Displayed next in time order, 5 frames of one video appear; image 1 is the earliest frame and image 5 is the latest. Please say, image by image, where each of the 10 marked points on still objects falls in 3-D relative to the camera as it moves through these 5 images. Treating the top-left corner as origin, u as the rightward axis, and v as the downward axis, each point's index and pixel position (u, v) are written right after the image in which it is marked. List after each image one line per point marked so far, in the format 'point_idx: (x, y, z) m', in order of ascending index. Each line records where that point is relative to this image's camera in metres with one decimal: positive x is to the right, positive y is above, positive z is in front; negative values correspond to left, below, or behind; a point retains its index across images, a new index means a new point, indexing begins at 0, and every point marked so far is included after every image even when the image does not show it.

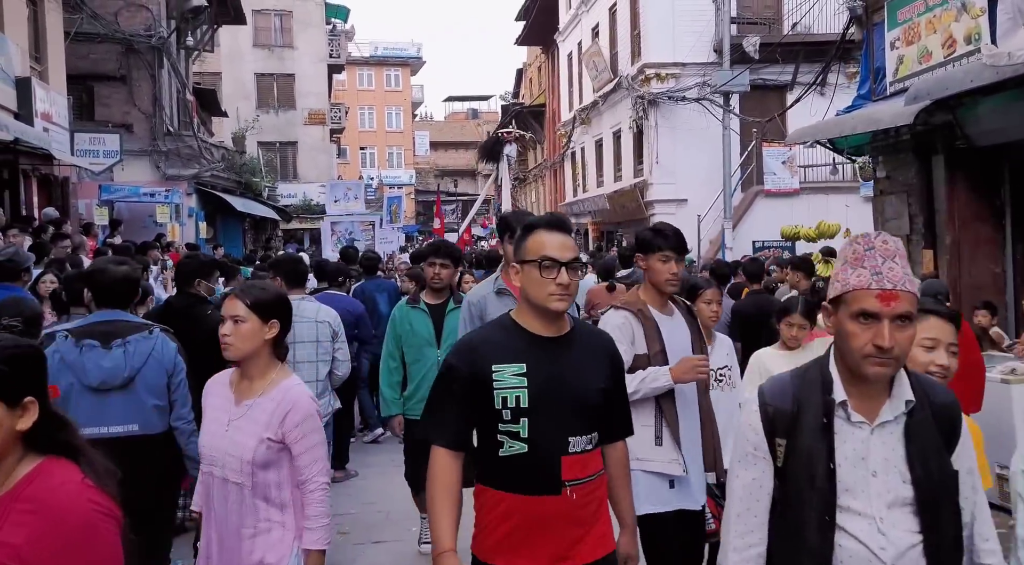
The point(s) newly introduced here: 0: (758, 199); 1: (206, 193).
0: (+4.8, +1.6, +17.3) m
1: (-6.8, +2.0, +19.8) m
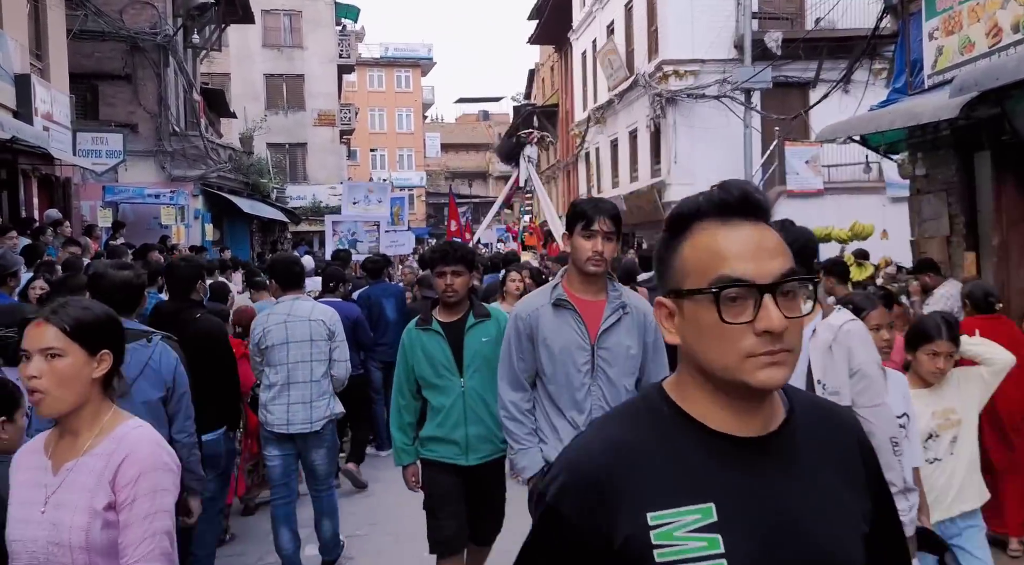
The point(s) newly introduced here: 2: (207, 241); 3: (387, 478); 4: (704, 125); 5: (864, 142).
0: (+5.0, +1.6, +16.7) m
1: (-6.5, +1.9, +19.4) m
2: (-6.6, +0.9, +19.1) m
3: (-1.1, -1.7, +7.8) m
4: (+3.8, +3.1, +17.5) m
5: (+3.8, +1.5, +9.7) m
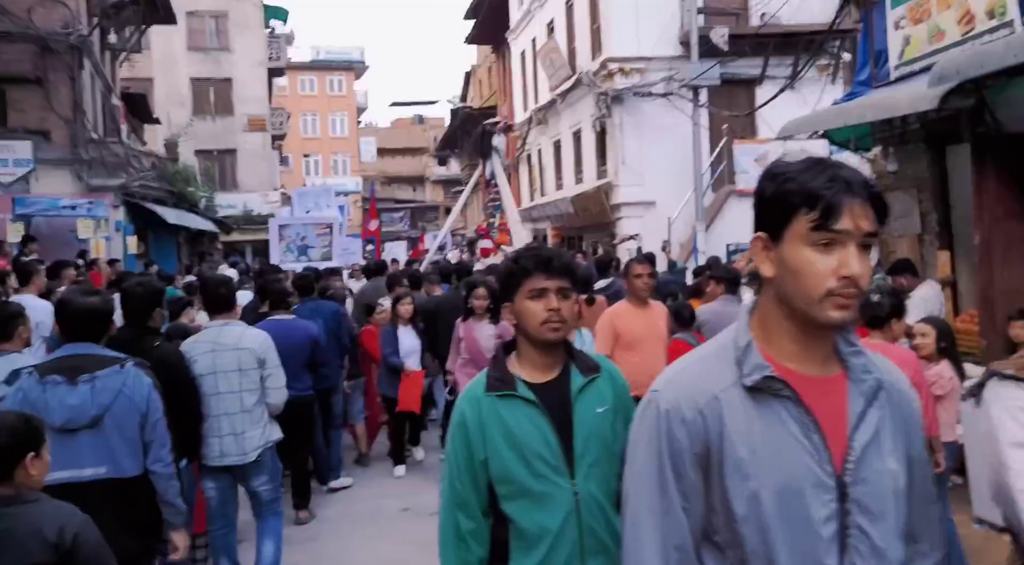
0: (+4.0, +1.5, +16.3) m
1: (-7.7, +1.6, +18.2) m
2: (-7.7, +0.6, +17.9) m
3: (-1.4, -1.8, +7.0) m
4: (+2.7, +3.0, +17.0) m
5: (+3.3, +1.5, +9.3) m
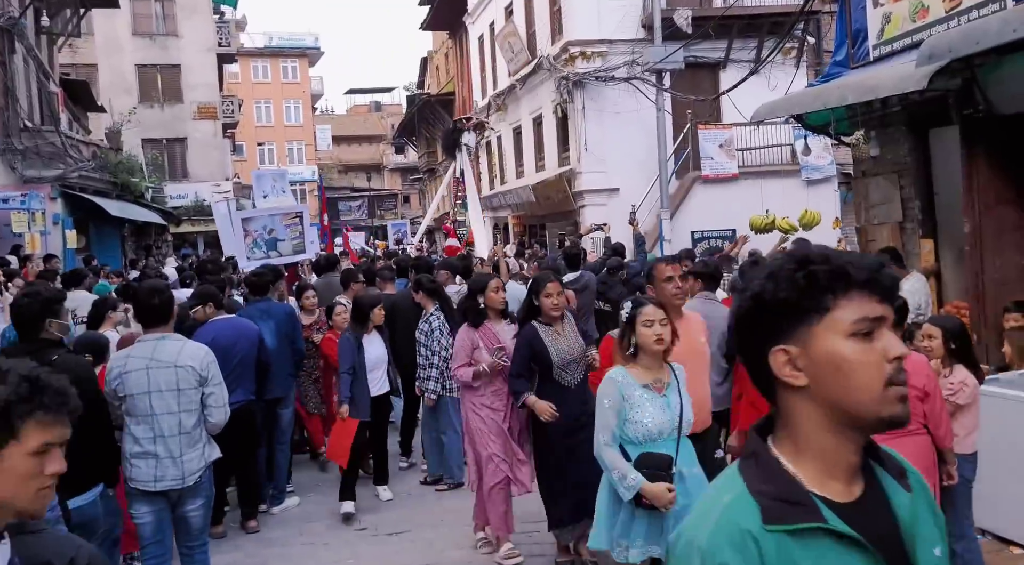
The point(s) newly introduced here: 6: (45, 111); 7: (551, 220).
0: (+3.3, +1.7, +15.9) m
1: (-8.5, +1.7, +17.3) m
2: (-8.5, +0.6, +17.0) m
3: (-1.7, -1.8, +6.4) m
4: (+1.9, +3.2, +16.5) m
5: (+2.9, +1.6, +8.8) m
6: (-10.2, +3.7, +19.5) m
7: (+0.9, +1.4, +19.4) m
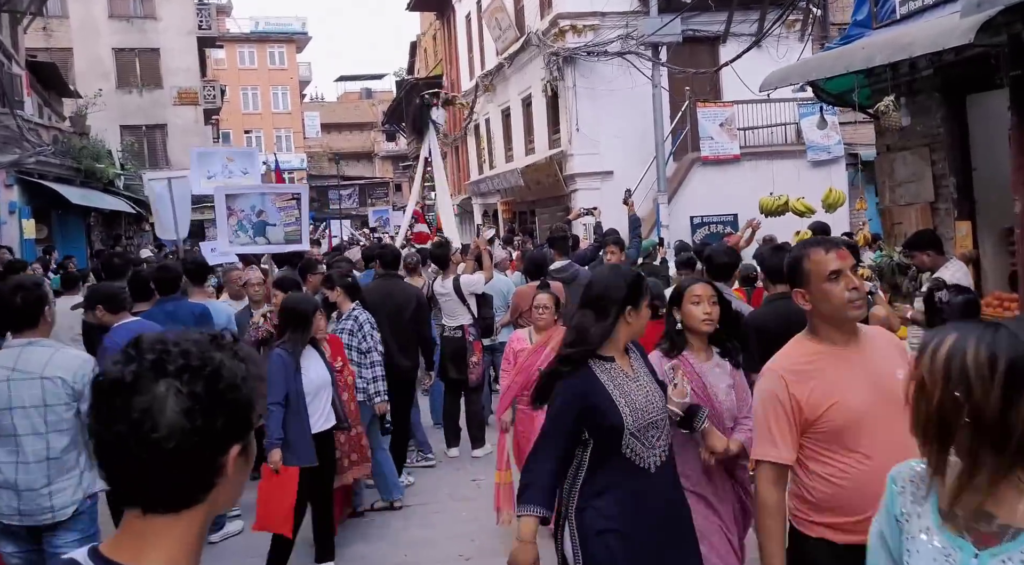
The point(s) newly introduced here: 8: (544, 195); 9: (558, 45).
0: (+3.1, +1.9, +14.9) m
1: (-8.7, +1.8, +16.2) m
2: (-8.7, +0.7, +15.9) m
3: (-1.8, -1.8, +5.4) m
4: (+1.7, +3.4, +15.5) m
5: (+2.7, +1.7, +7.8) m
6: (-10.5, +3.9, +18.4) m
7: (+0.6, +1.6, +18.4) m
8: (+0.6, +1.8, +17.8) m
9: (+0.8, +4.1, +15.5) m
